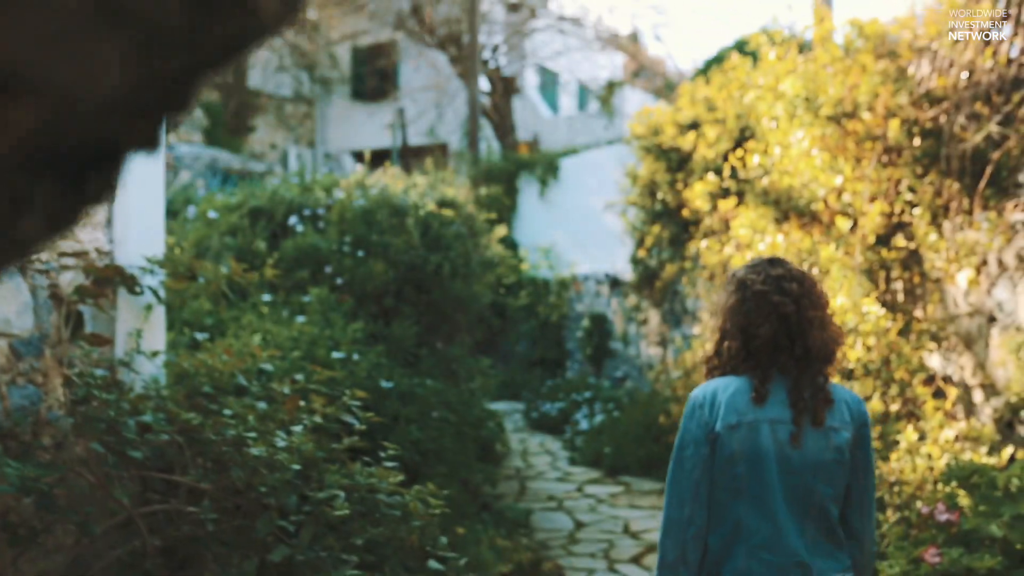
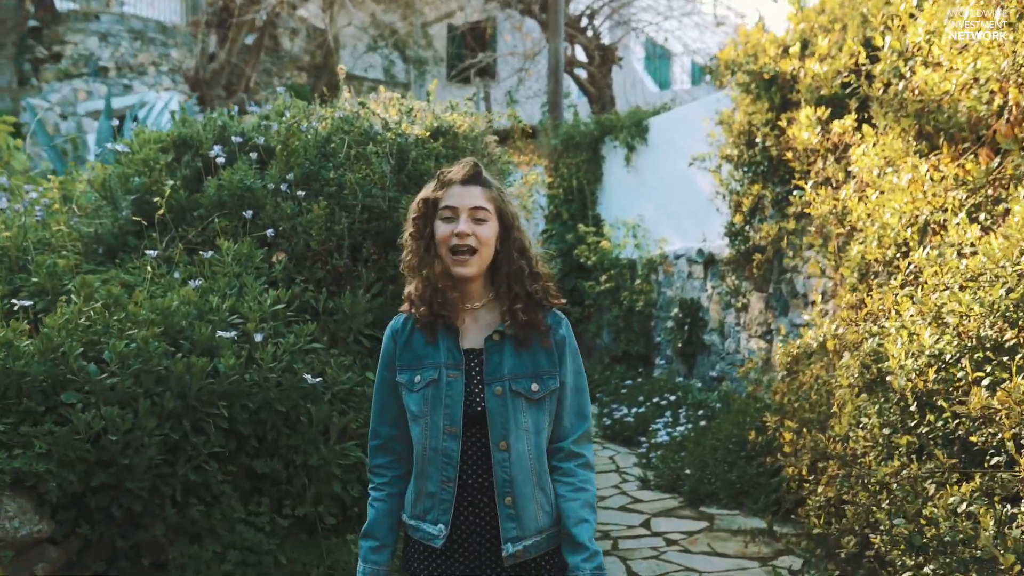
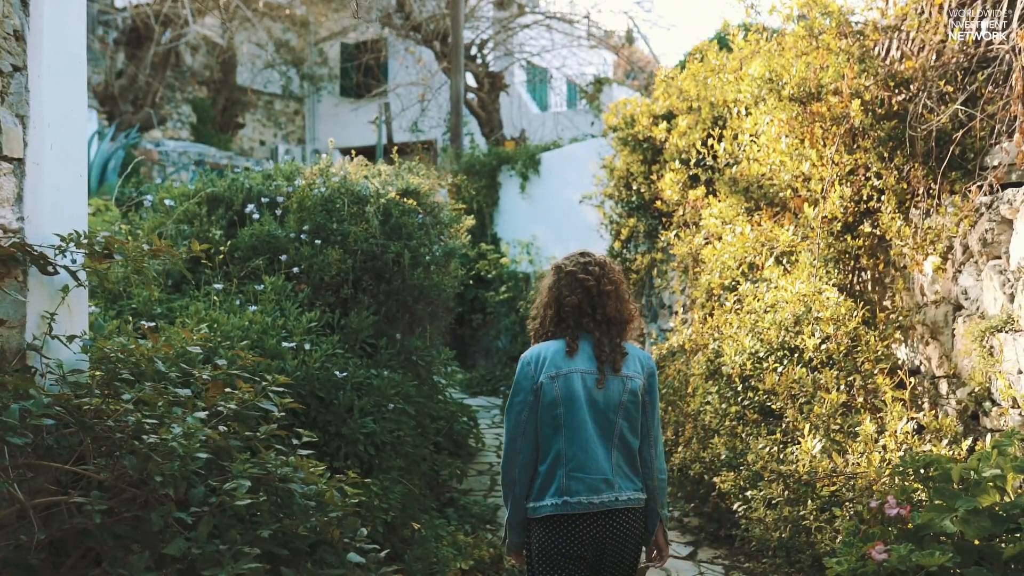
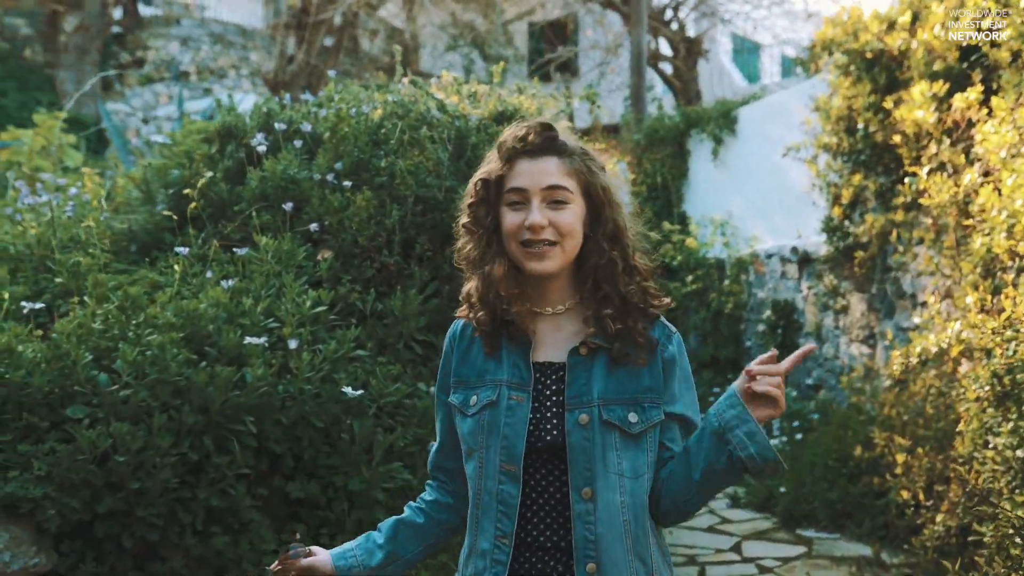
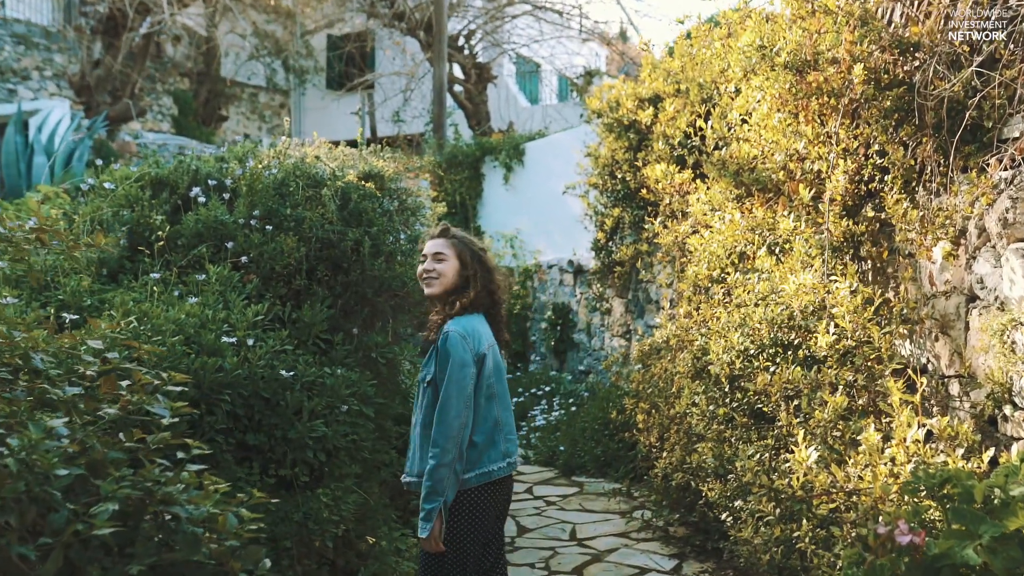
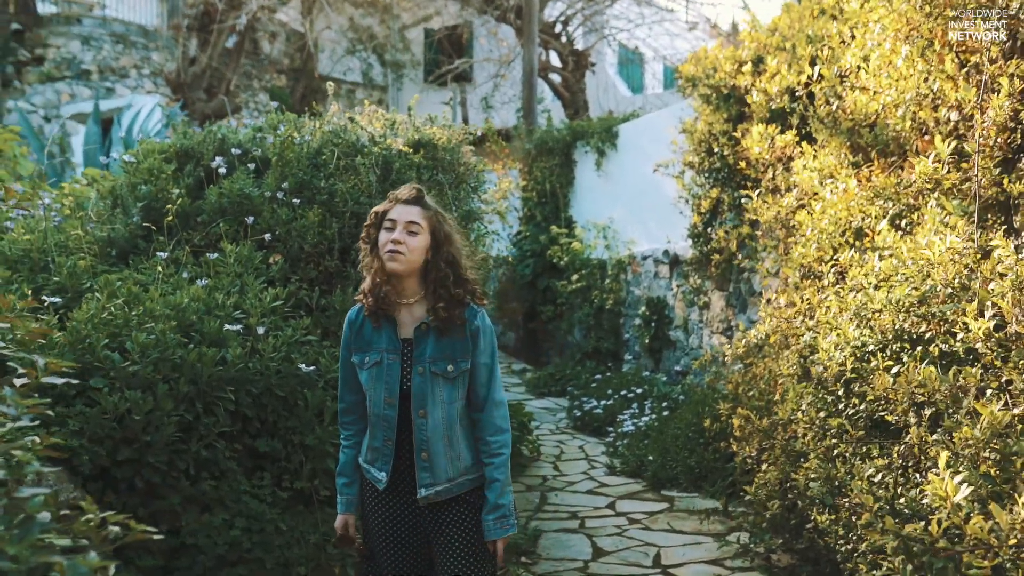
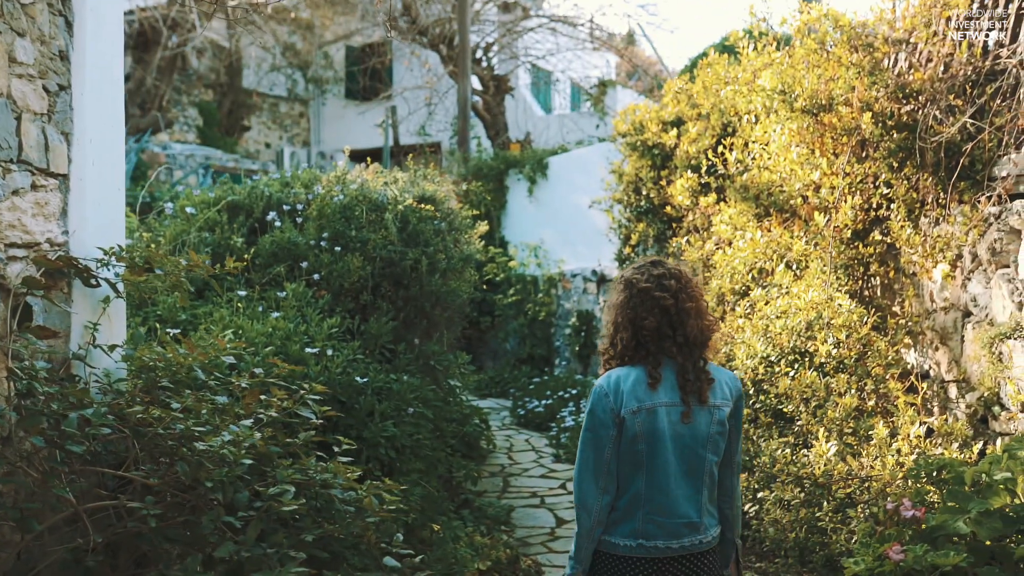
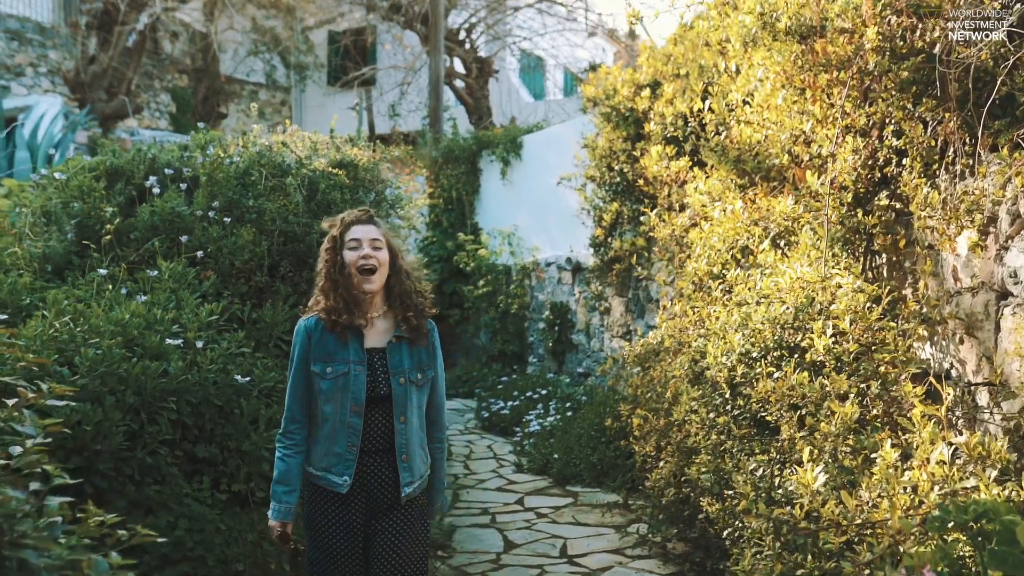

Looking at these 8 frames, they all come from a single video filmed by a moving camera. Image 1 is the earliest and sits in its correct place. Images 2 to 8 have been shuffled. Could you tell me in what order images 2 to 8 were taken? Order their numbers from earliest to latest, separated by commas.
7, 3, 5, 8, 6, 2, 4
